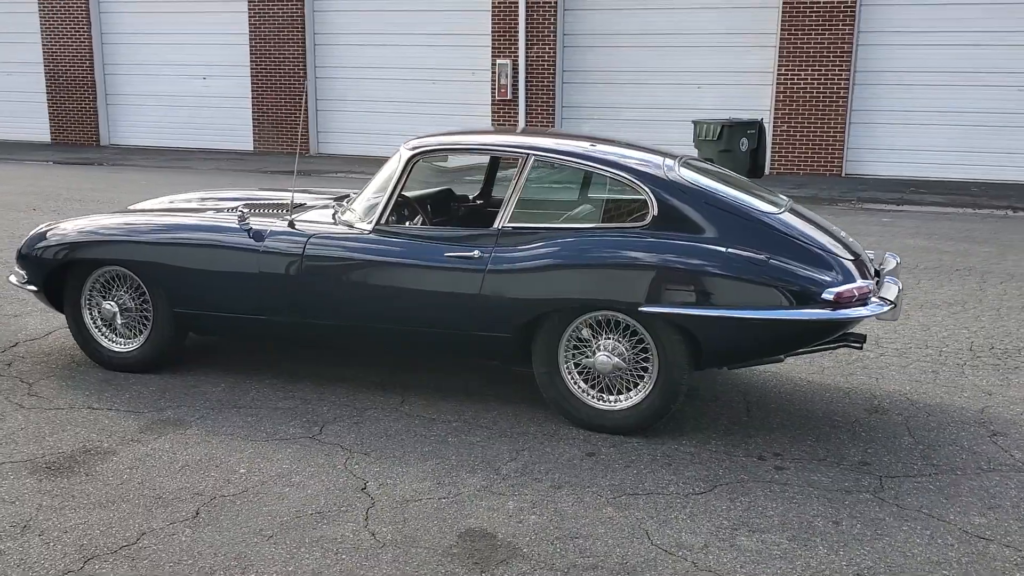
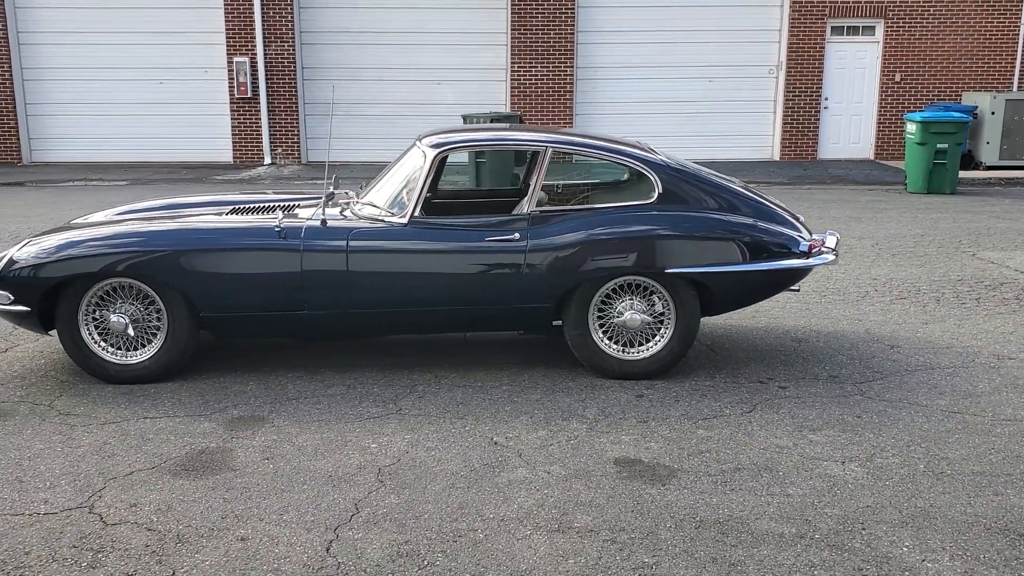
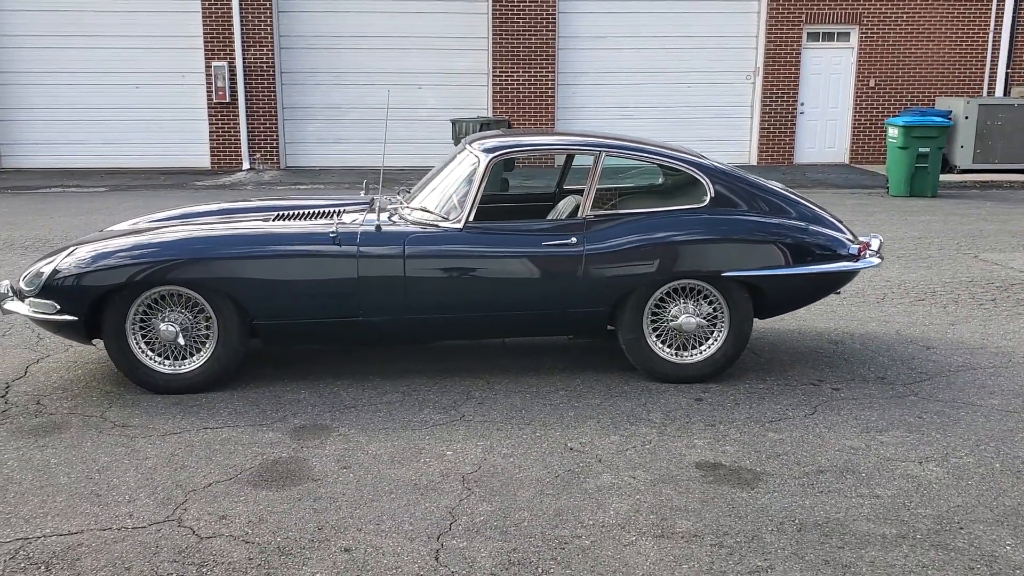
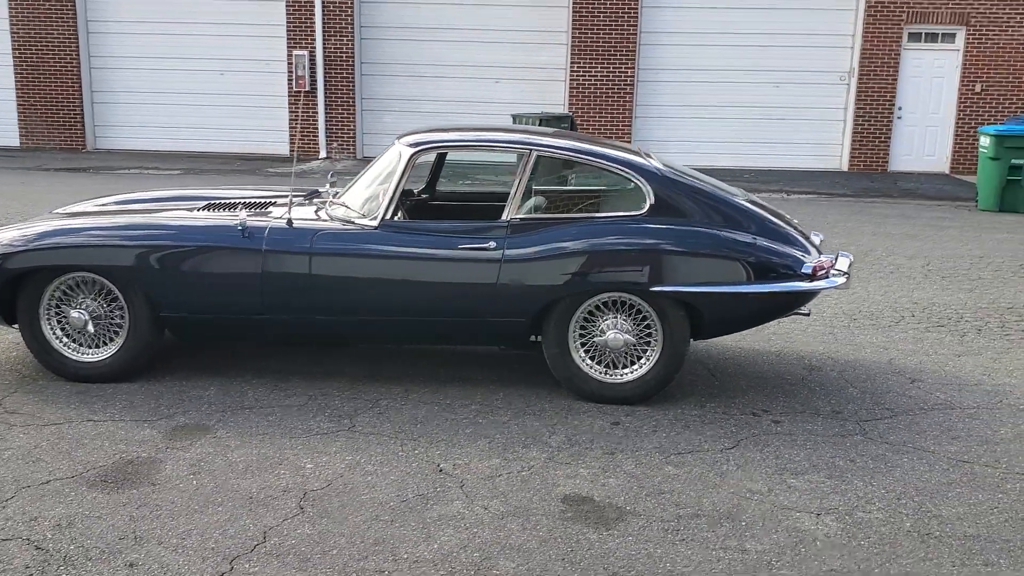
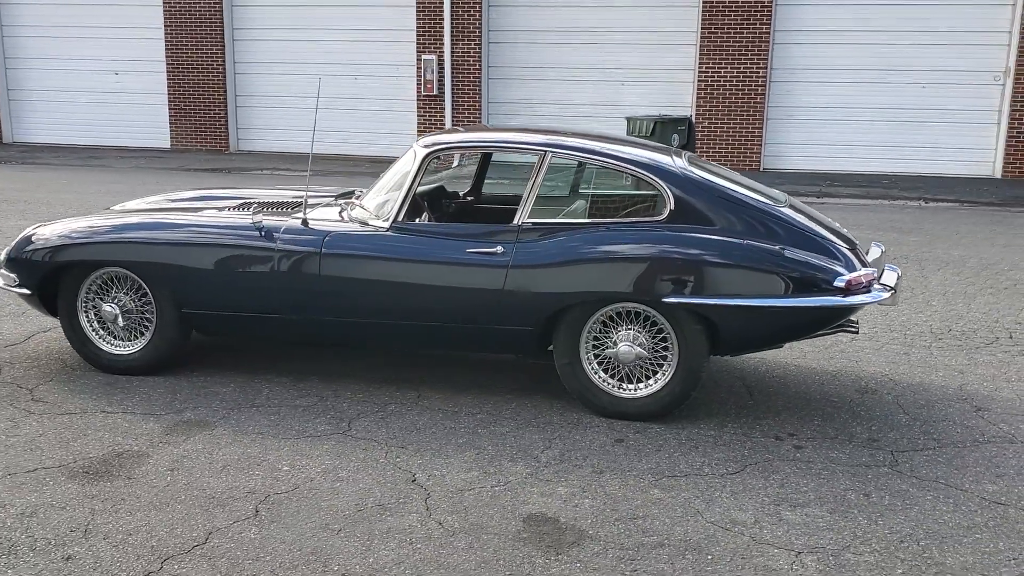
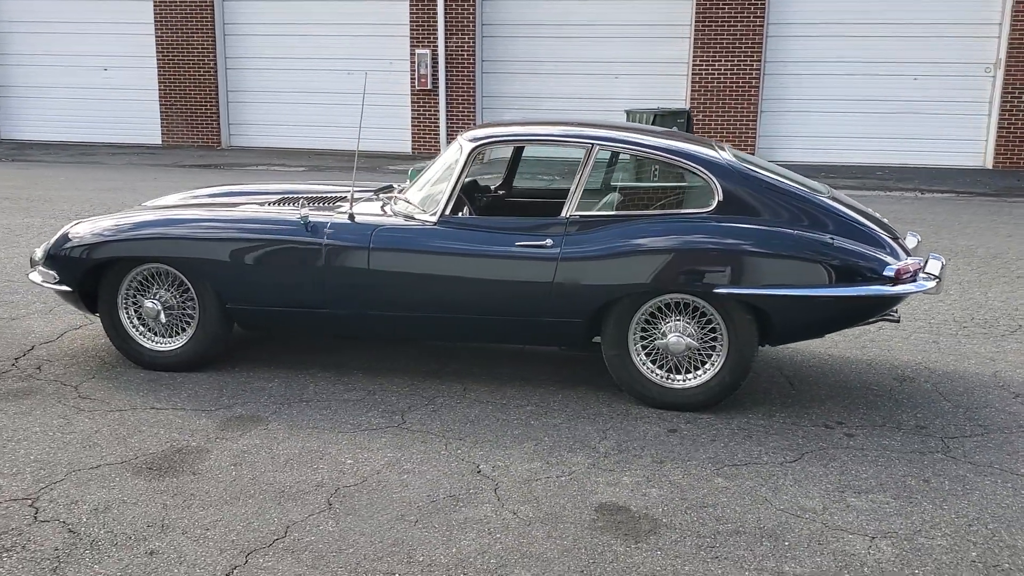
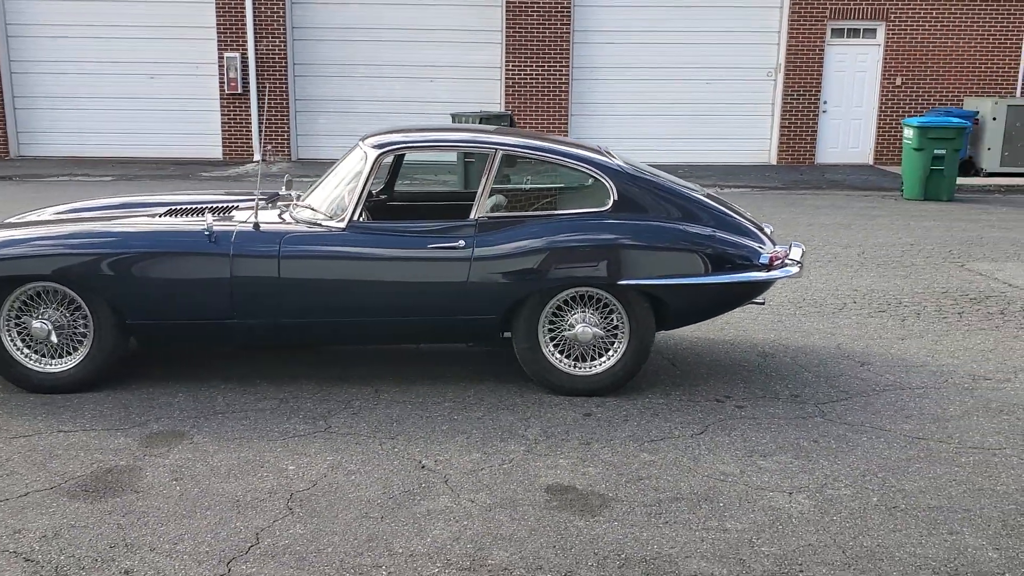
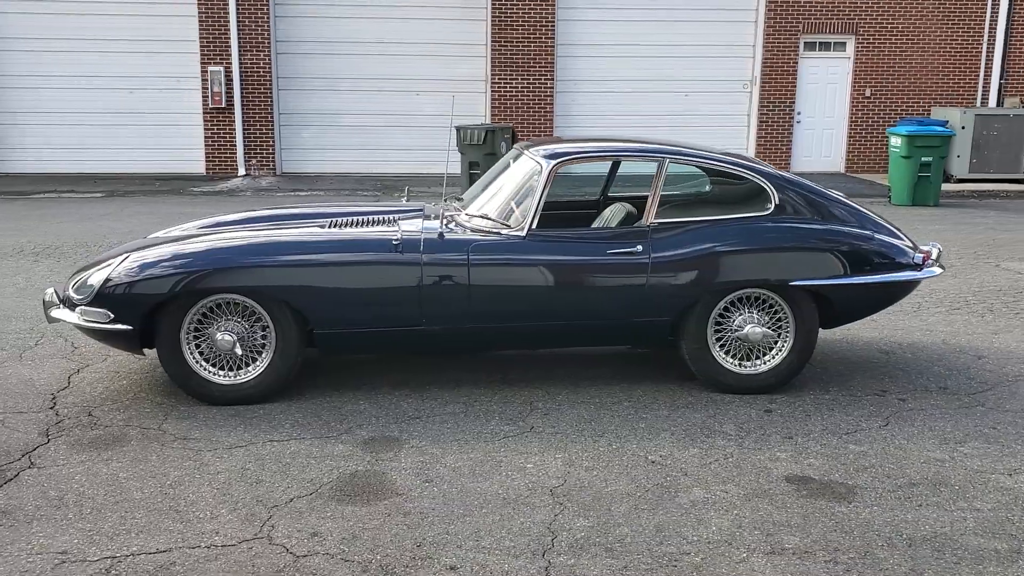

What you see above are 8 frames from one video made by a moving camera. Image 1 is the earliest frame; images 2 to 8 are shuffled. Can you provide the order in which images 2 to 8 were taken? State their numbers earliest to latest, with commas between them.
5, 6, 4, 7, 2, 3, 8
